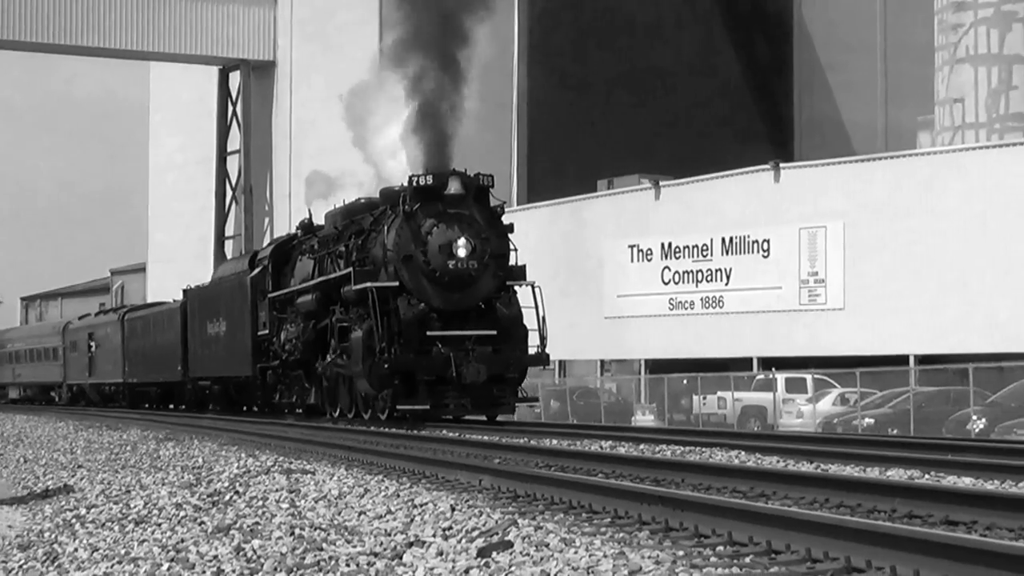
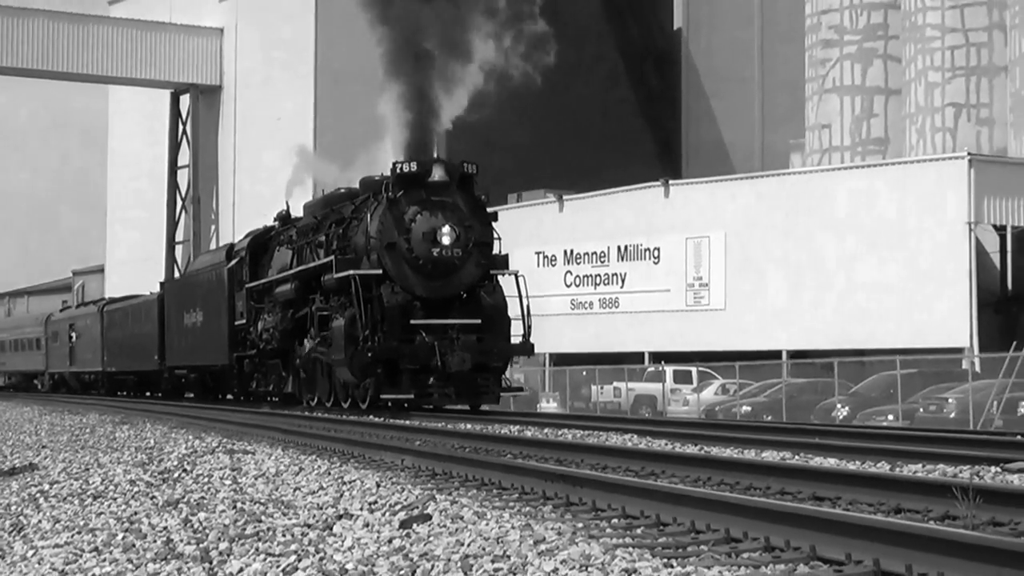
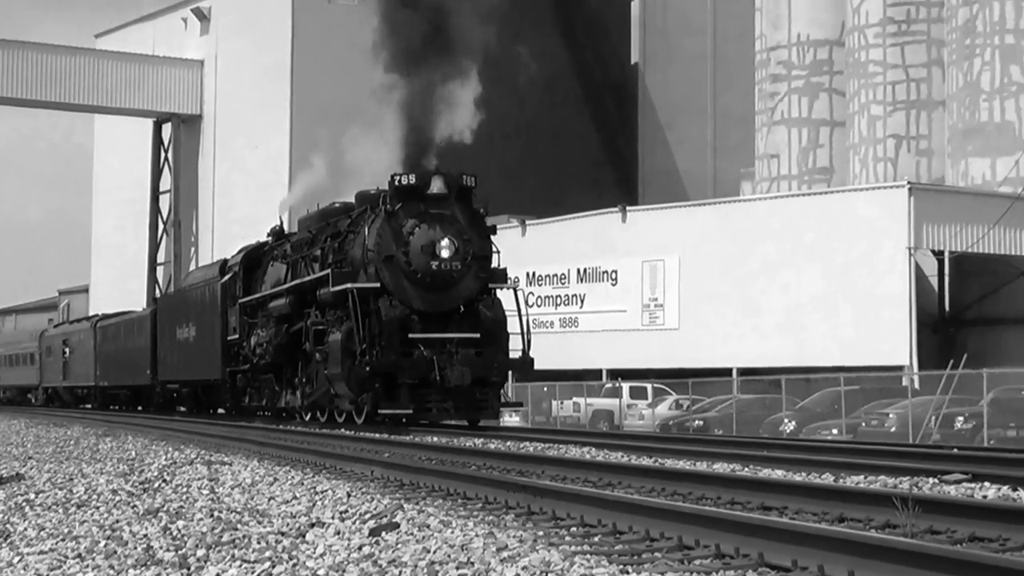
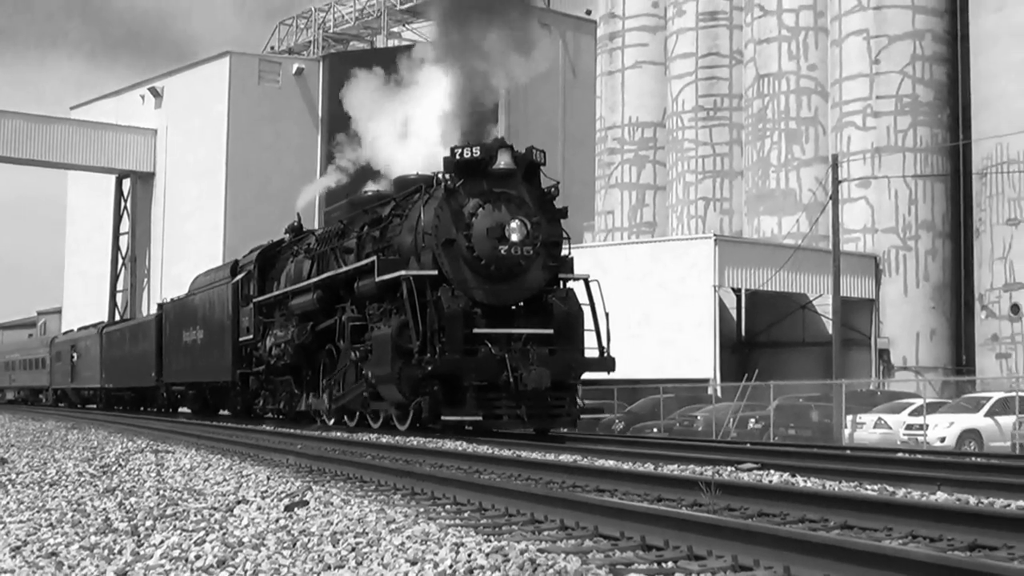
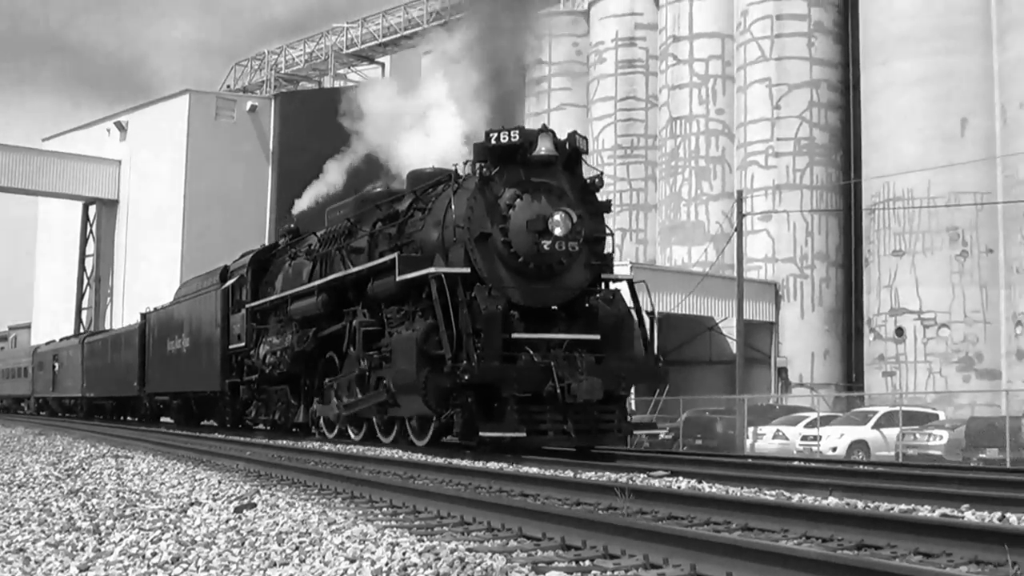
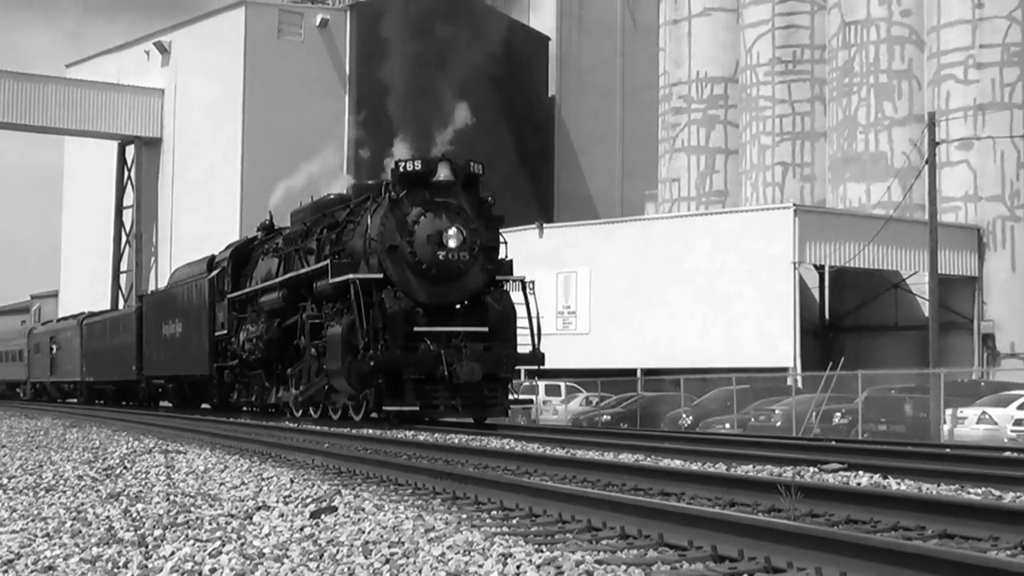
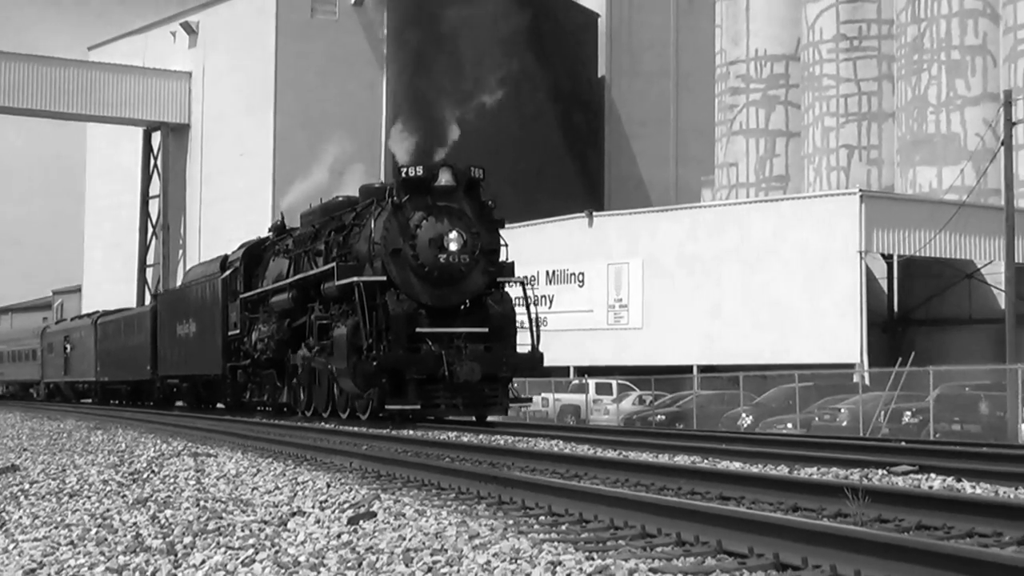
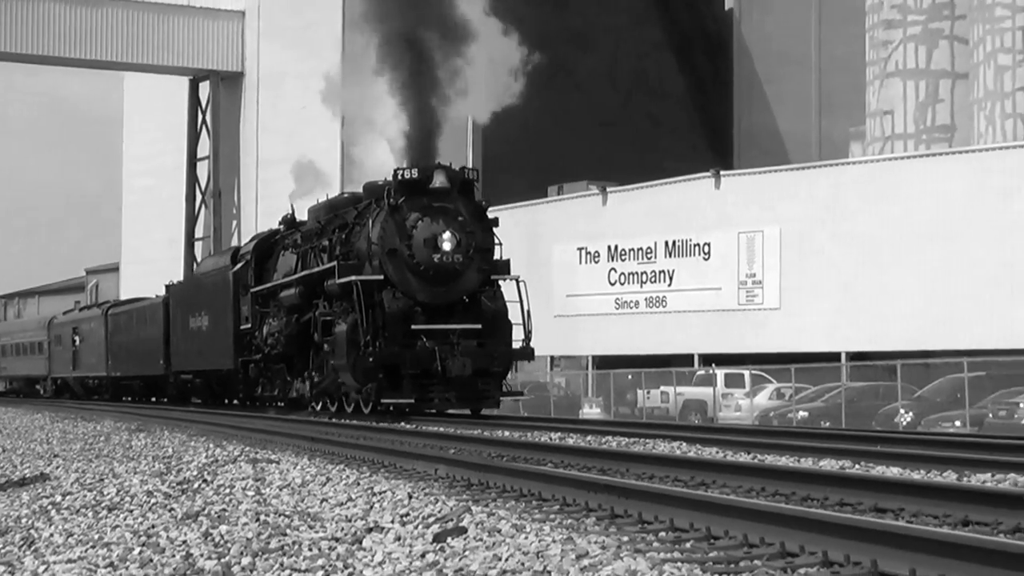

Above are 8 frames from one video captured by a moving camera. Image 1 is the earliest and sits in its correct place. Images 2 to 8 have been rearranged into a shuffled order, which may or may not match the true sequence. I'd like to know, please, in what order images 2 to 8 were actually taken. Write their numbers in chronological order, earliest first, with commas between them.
8, 2, 3, 7, 6, 4, 5
